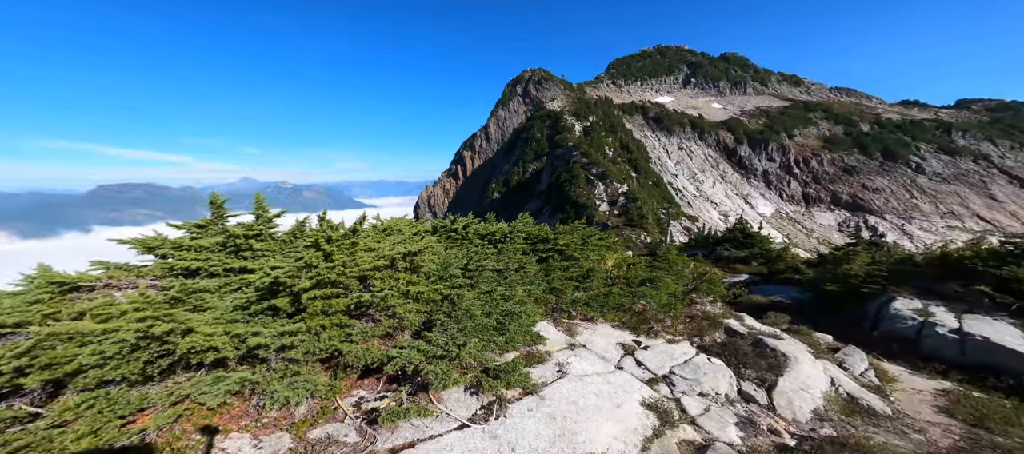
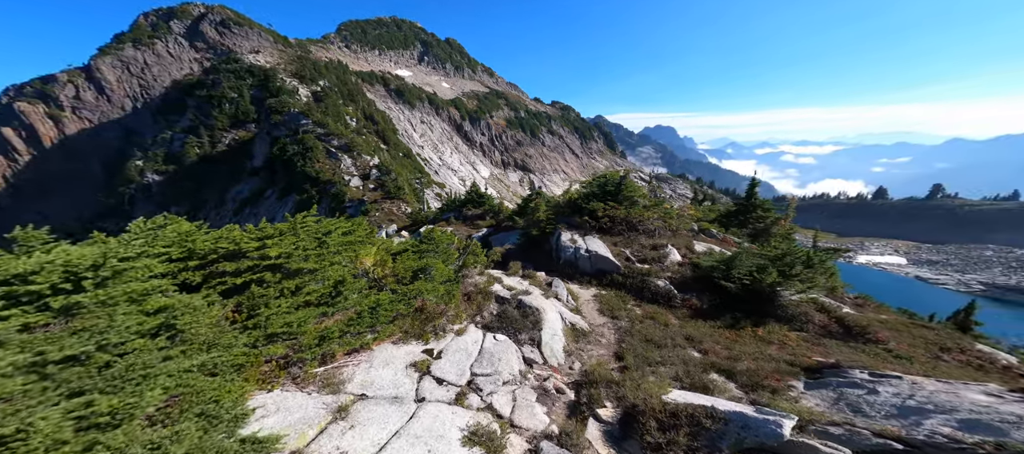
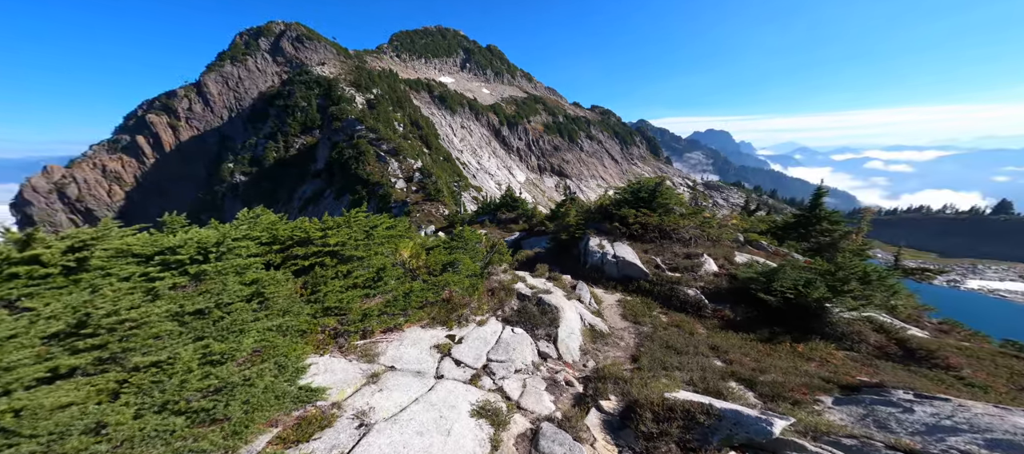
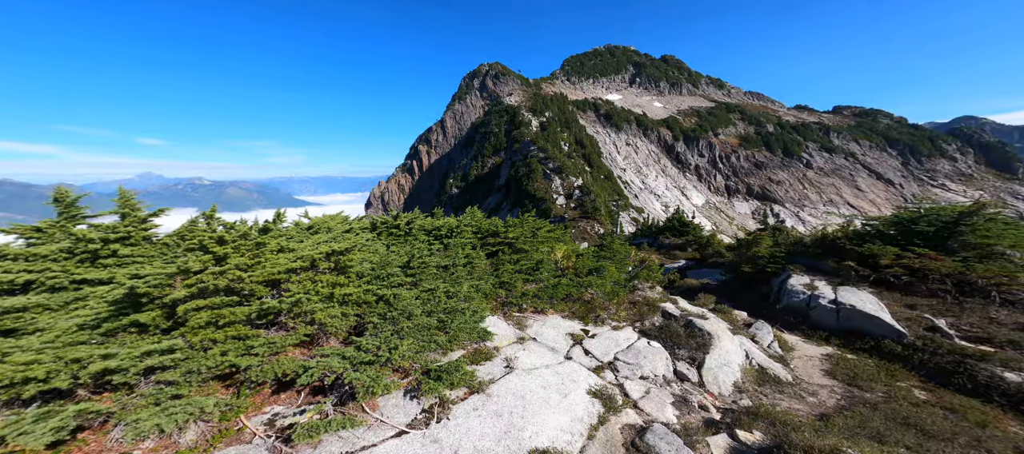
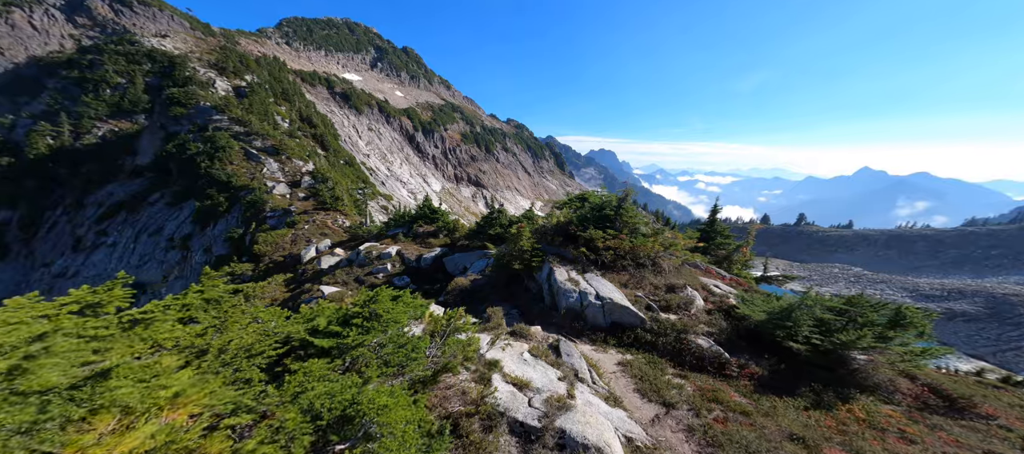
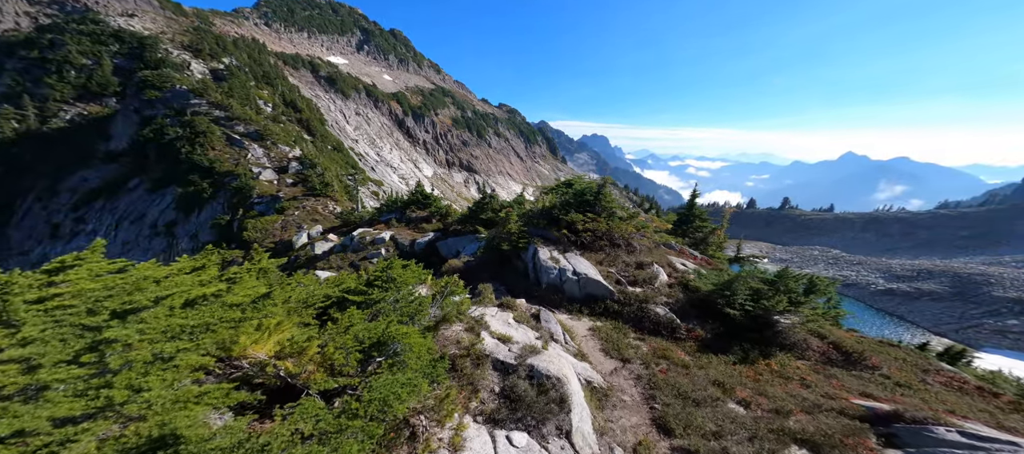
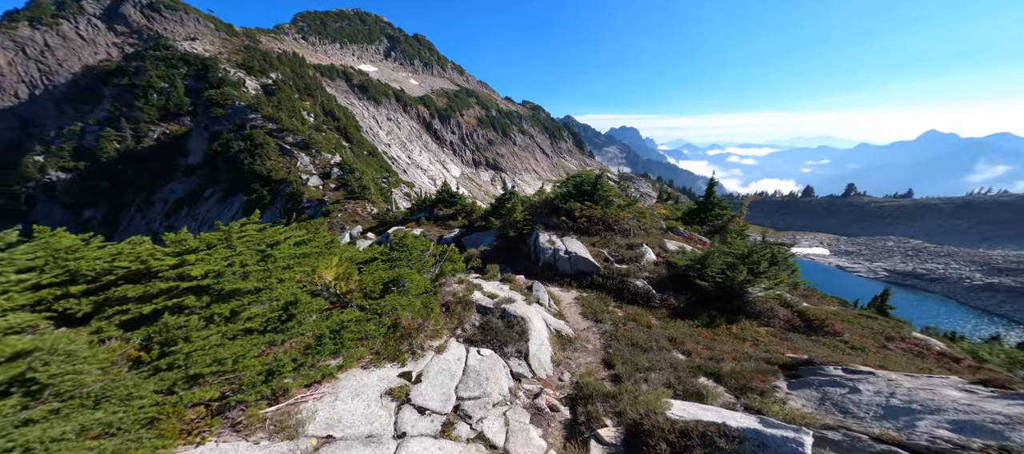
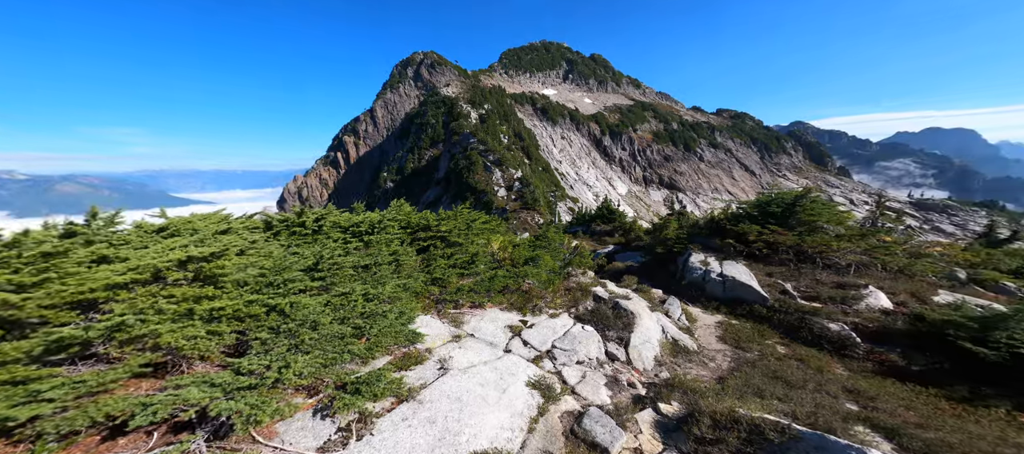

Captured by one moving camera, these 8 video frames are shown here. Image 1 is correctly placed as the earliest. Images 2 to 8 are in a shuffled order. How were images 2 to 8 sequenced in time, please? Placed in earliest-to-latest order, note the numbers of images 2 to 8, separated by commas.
4, 8, 3, 2, 7, 6, 5
